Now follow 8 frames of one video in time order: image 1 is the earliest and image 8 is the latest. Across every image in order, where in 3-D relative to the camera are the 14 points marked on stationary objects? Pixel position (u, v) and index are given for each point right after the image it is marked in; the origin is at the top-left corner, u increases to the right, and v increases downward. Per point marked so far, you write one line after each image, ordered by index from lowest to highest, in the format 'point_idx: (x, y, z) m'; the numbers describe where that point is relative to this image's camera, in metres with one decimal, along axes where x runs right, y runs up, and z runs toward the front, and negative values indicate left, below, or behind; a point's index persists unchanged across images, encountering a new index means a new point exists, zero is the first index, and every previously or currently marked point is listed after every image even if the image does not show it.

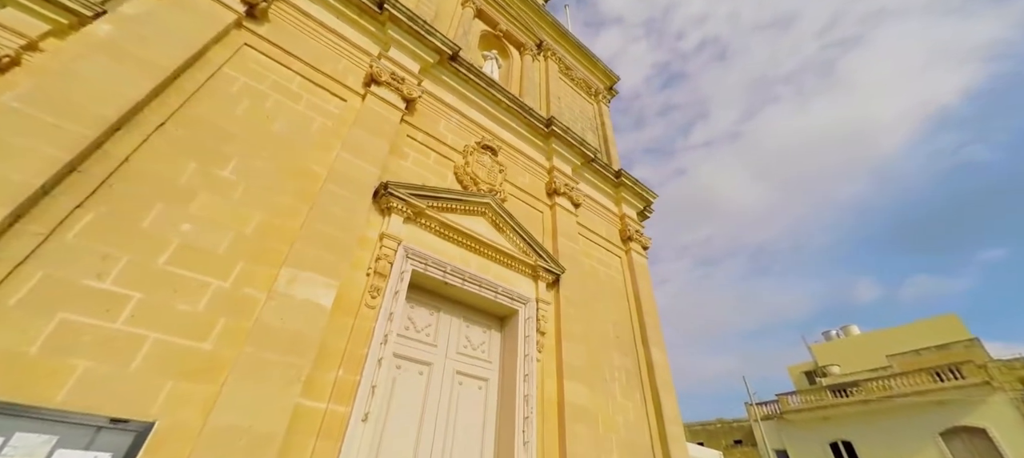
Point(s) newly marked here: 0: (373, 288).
0: (-1.4, -0.6, +3.7) m
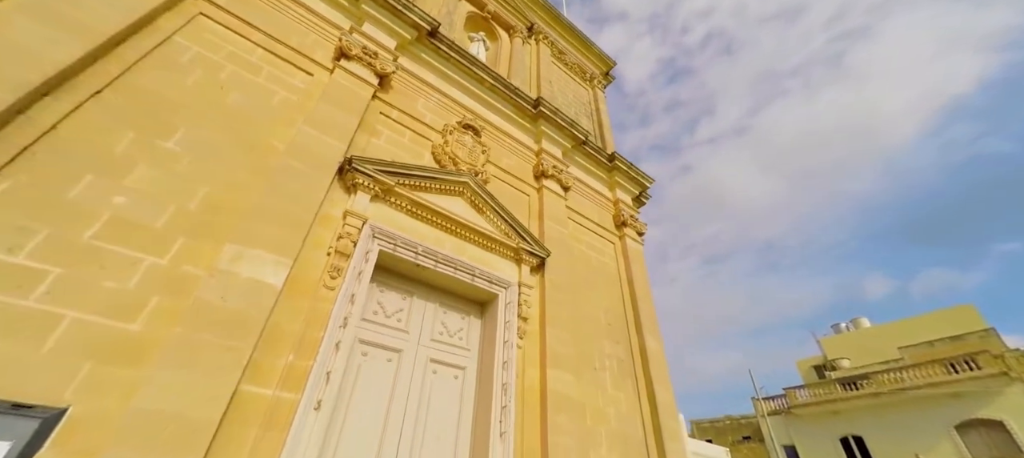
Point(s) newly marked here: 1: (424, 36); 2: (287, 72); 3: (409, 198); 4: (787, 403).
0: (-1.6, -0.4, +3.4) m
1: (-1.4, +3.0, +5.8) m
2: (-2.6, +1.8, +4.3) m
3: (-1.2, +0.4, +4.3) m
4: (+12.4, -7.9, +17.1) m
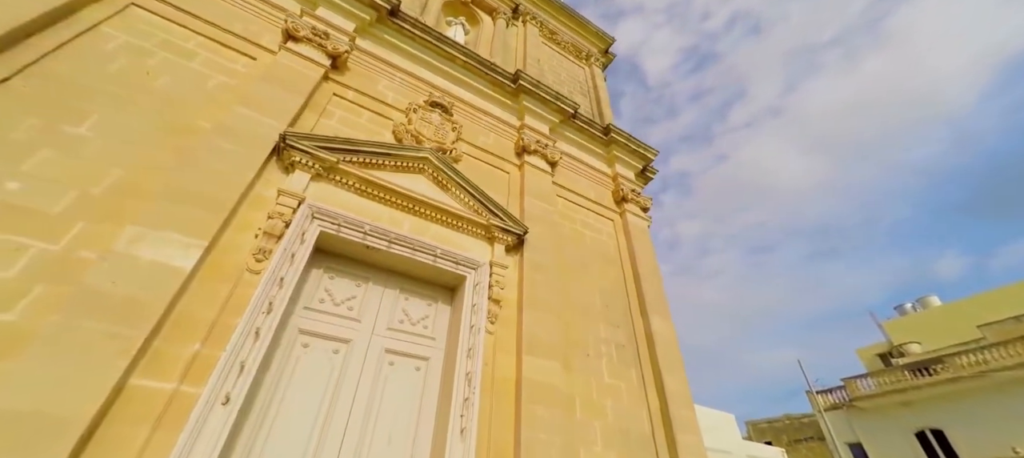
0: (-2.1, -0.2, +3.1) m
1: (-1.9, +3.1, +5.6) m
2: (-3.1, +1.9, +4.1) m
3: (-1.6, +0.6, +3.9) m
4: (+13.6, -6.8, +15.3) m
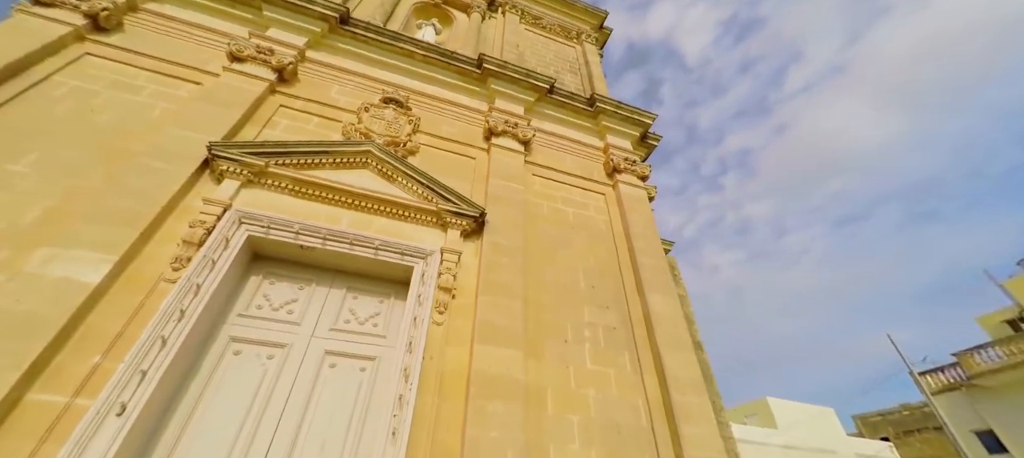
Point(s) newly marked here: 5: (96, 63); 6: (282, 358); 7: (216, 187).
0: (-2.7, -0.2, +3.1) m
1: (-2.6, +3.0, +5.6) m
2: (-3.9, +1.6, +4.3) m
3: (-2.3, +0.5, +3.8) m
4: (+15.3, -4.9, +12.6) m
5: (-4.6, +1.8, +4.2) m
6: (-2.0, -1.1, +3.3) m
7: (-2.8, +0.4, +3.6) m
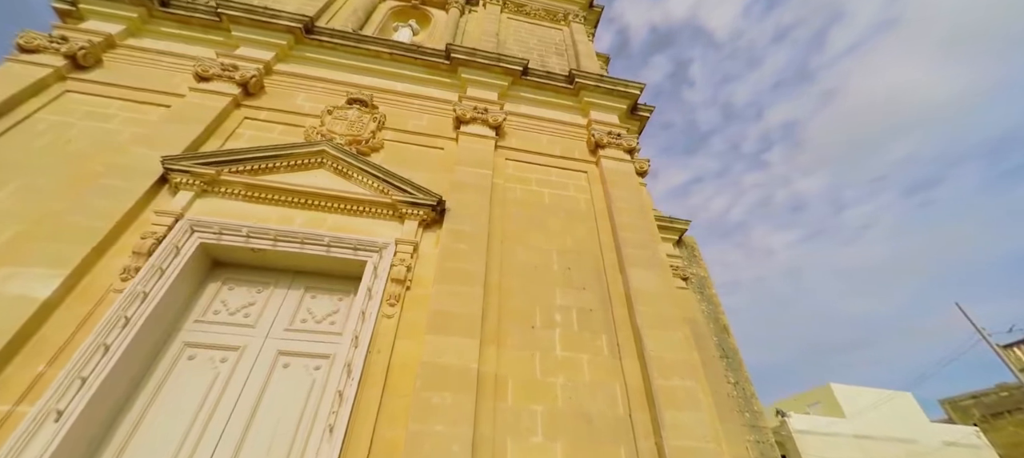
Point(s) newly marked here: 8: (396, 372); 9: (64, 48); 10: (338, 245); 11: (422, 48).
0: (-3.2, -0.3, +3.2) m
1: (-3.2, +2.9, +5.7) m
2: (-4.4, +1.4, +4.5) m
3: (-2.8, +0.5, +3.9) m
4: (+16.1, -3.3, +10.7) m
5: (-5.2, +1.5, +4.5) m
6: (-2.4, -1.1, +3.3) m
7: (-3.3, +0.3, +3.7) m
8: (-1.0, -1.2, +3.1) m
9: (-5.5, +2.2, +4.7) m
10: (-1.7, -0.2, +3.7) m
11: (-1.4, +2.9, +6.0) m
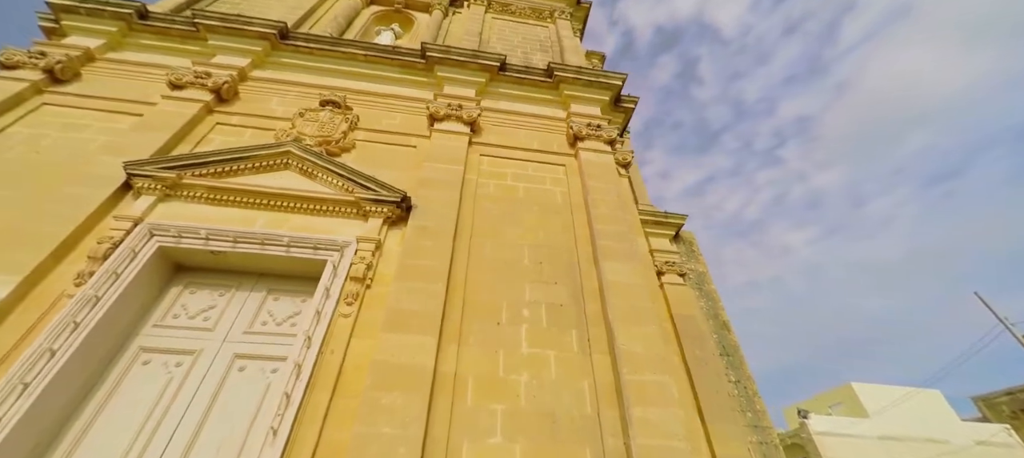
0: (-3.6, -0.4, +3.1) m
1: (-3.6, +2.8, +5.7) m
2: (-4.8, +1.3, +4.6) m
3: (-3.1, +0.4, +3.8) m
4: (+16.0, -2.8, +10.0) m
5: (-5.6, +1.4, +4.6) m
6: (-2.7, -1.1, +3.2) m
7: (-3.7, +0.2, +3.7) m
8: (-1.3, -1.1, +3.0) m
9: (-5.9, +2.1, +4.8) m
10: (-2.0, -0.2, +3.6) m
11: (-1.8, +2.9, +6.0) m
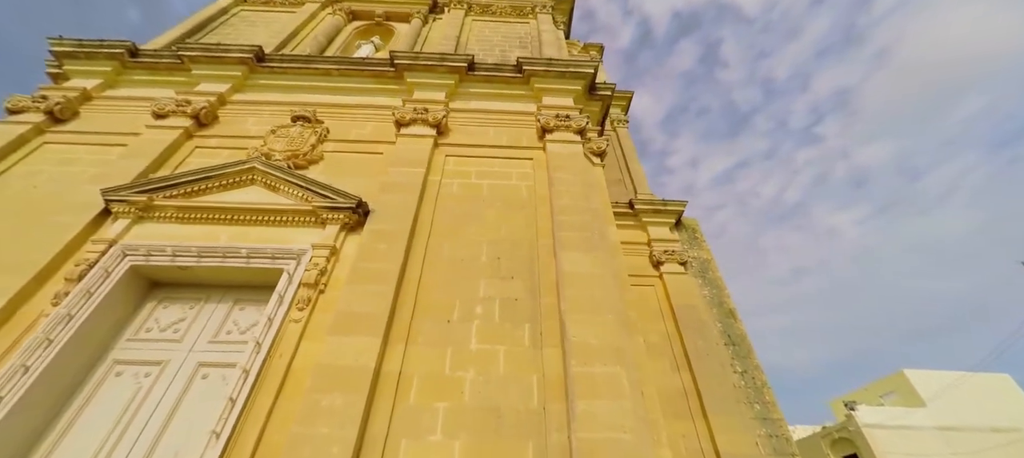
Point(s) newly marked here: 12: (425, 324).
0: (-4.1, -0.6, +3.4) m
1: (-4.1, +2.6, +6.0) m
2: (-5.3, +1.0, +4.9) m
3: (-3.6, +0.3, +4.0) m
4: (+16.1, -1.6, +8.7) m
5: (-6.1, +1.1, +5.0) m
6: (-3.2, -1.3, +3.4) m
7: (-4.2, 0.0, +4.0) m
8: (-1.8, -1.2, +3.1) m
9: (-6.5, +1.7, +5.2) m
10: (-2.5, -0.3, +3.7) m
11: (-2.3, +2.7, +6.1) m
12: (-0.8, -0.9, +3.4) m
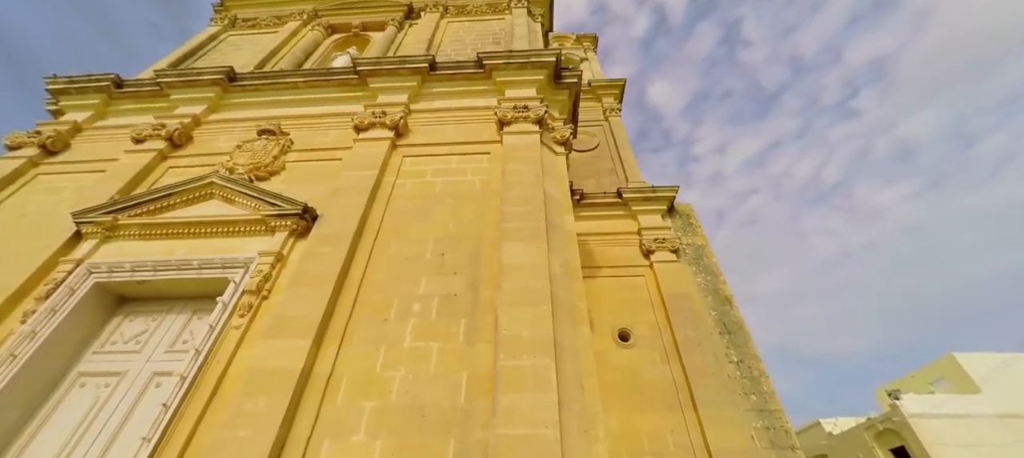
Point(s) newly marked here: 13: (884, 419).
0: (-4.7, -0.8, +3.6) m
1: (-4.7, +2.4, +6.2) m
2: (-5.8, +0.7, +5.3) m
3: (-4.2, +0.1, +4.2) m
4: (+15.9, -0.5, +7.5) m
5: (-6.6, +0.7, +5.3) m
6: (-3.7, -1.5, +3.5) m
7: (-4.8, -0.2, +4.2) m
8: (-2.3, -1.3, +3.1) m
9: (-7.1, +1.3, +5.6) m
10: (-3.1, -0.4, +3.9) m
11: (-2.9, +2.6, +6.2) m
12: (-1.4, -0.9, +3.4) m
13: (+14.1, -7.2, +14.4) m
